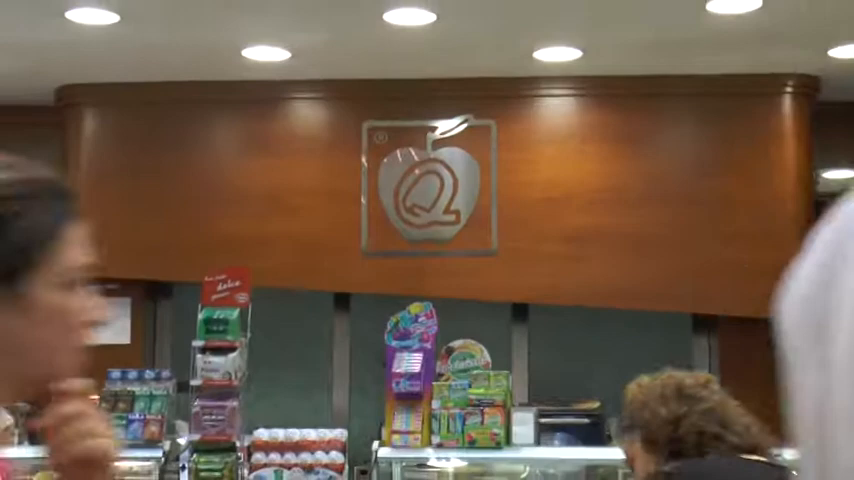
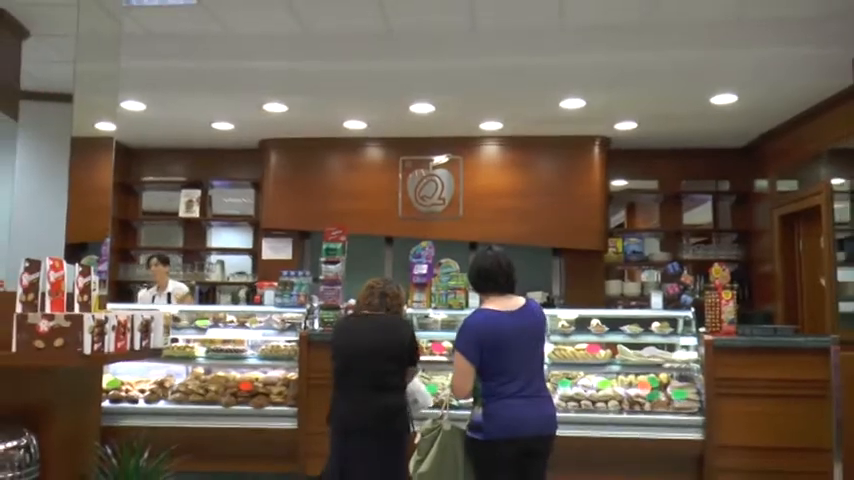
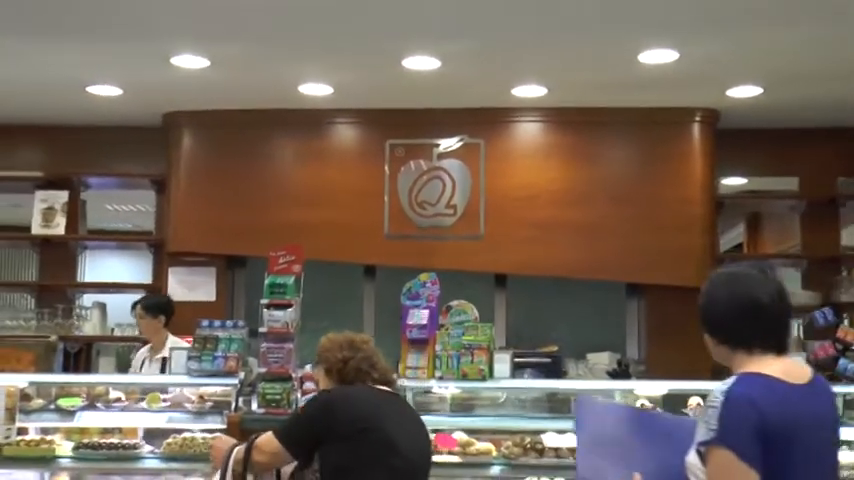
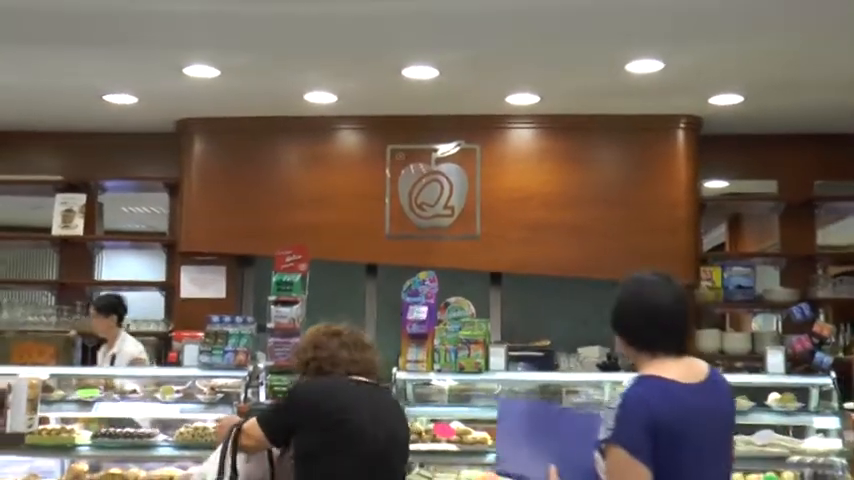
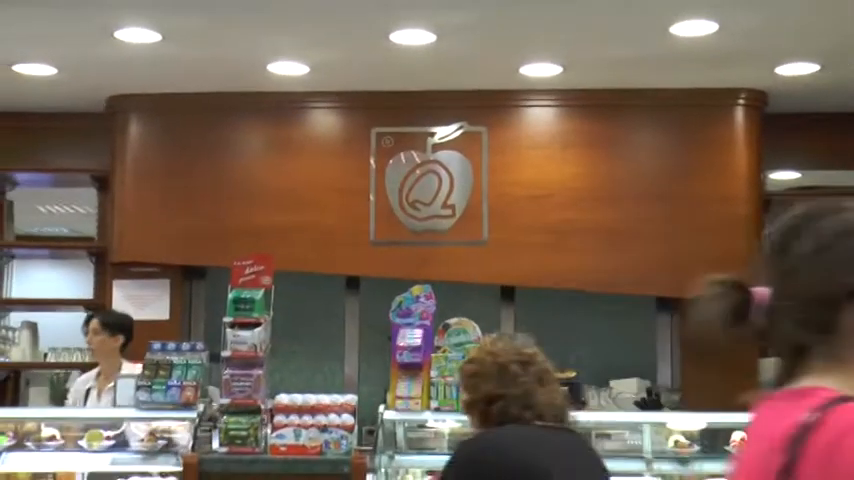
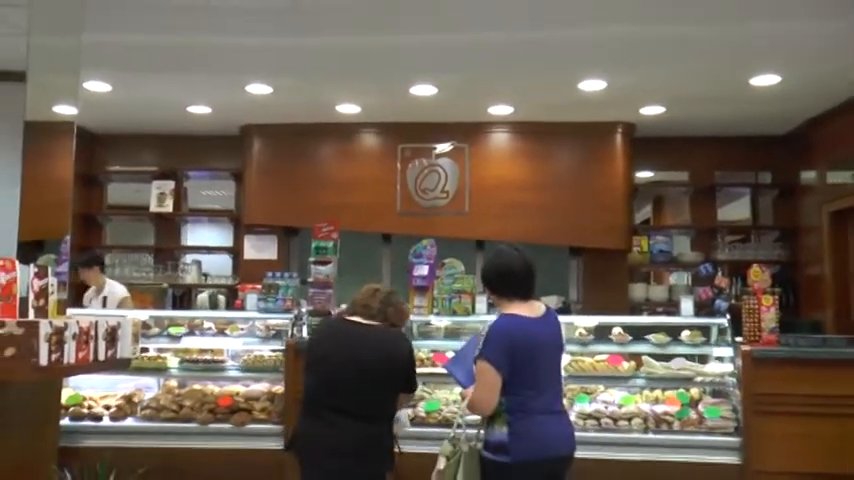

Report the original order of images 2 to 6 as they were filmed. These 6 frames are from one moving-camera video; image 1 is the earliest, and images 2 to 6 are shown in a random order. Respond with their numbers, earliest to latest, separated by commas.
5, 3, 4, 6, 2
